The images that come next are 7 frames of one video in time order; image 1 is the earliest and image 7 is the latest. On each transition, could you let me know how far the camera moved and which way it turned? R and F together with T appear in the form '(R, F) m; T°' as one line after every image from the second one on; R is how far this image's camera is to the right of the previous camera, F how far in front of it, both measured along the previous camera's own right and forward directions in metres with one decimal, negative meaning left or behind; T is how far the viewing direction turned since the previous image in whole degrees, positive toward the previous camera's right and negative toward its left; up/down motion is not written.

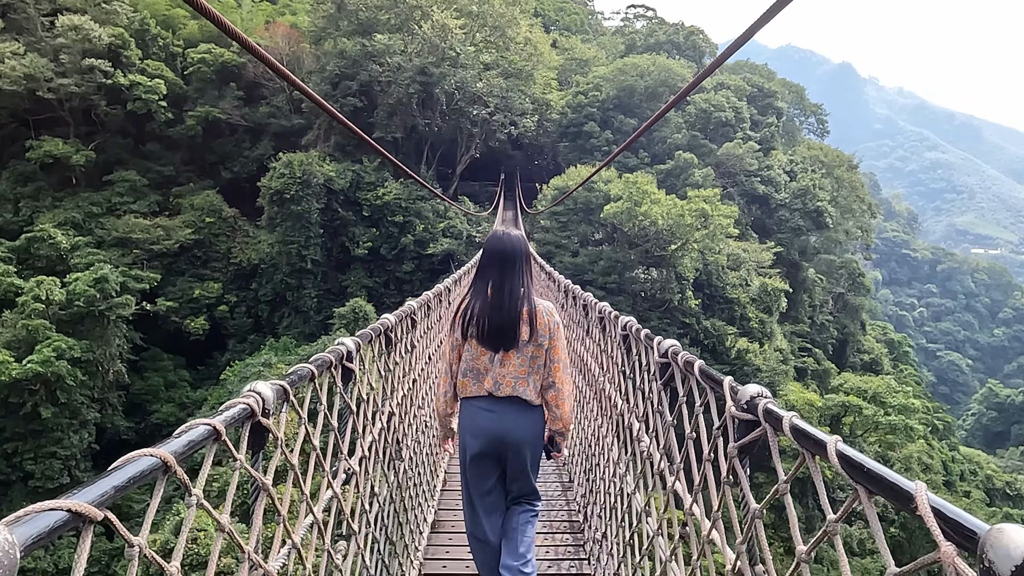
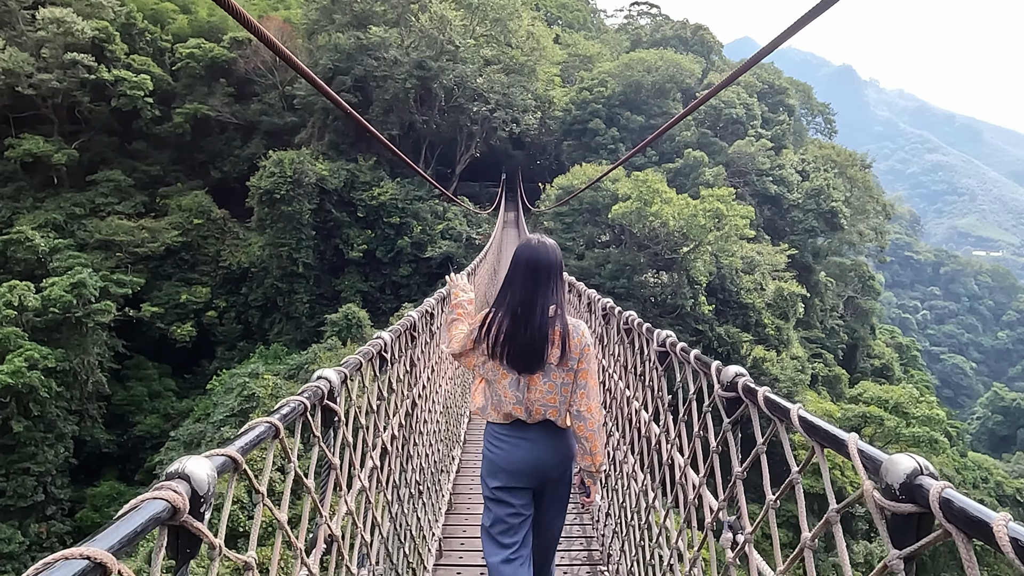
(0.0, +0.6) m; 0°
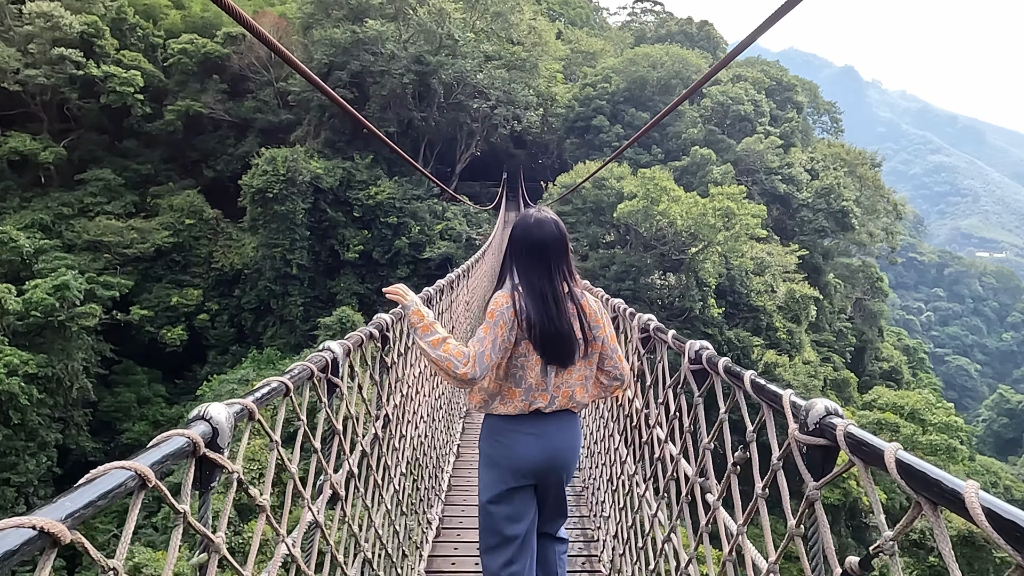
(0.0, +0.4) m; 0°
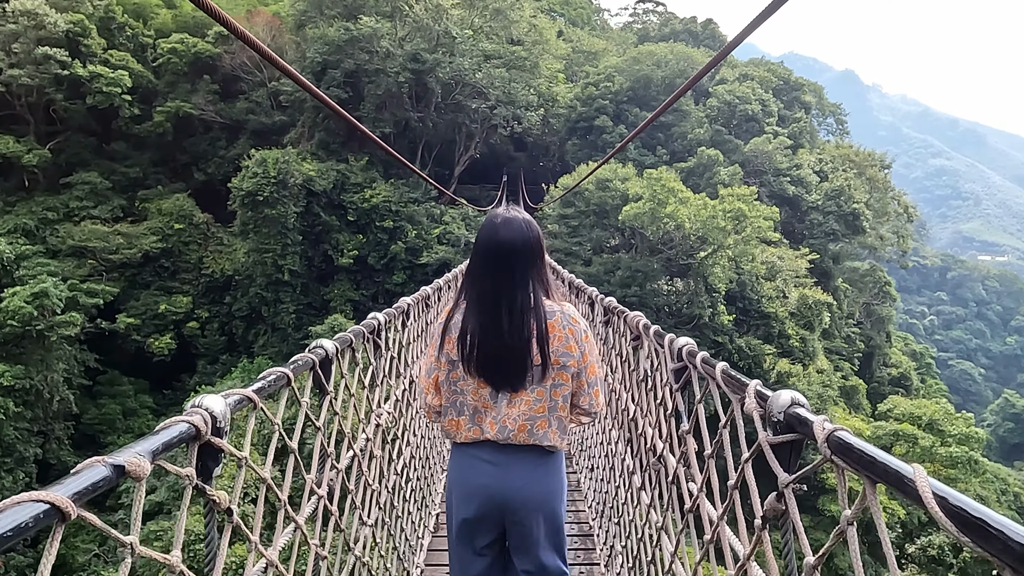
(0.0, +0.4) m; 0°
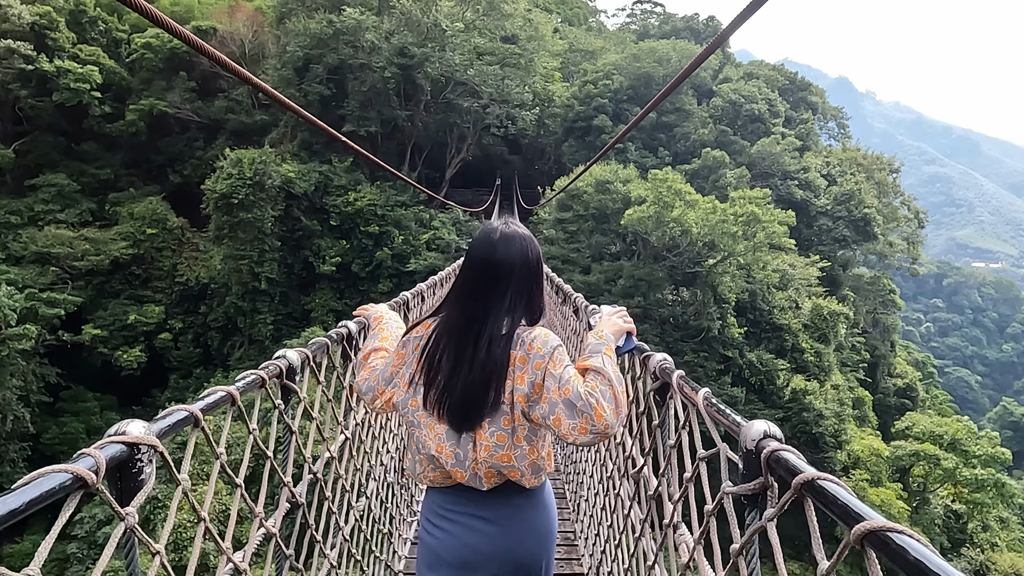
(0.0, +0.7) m; 0°
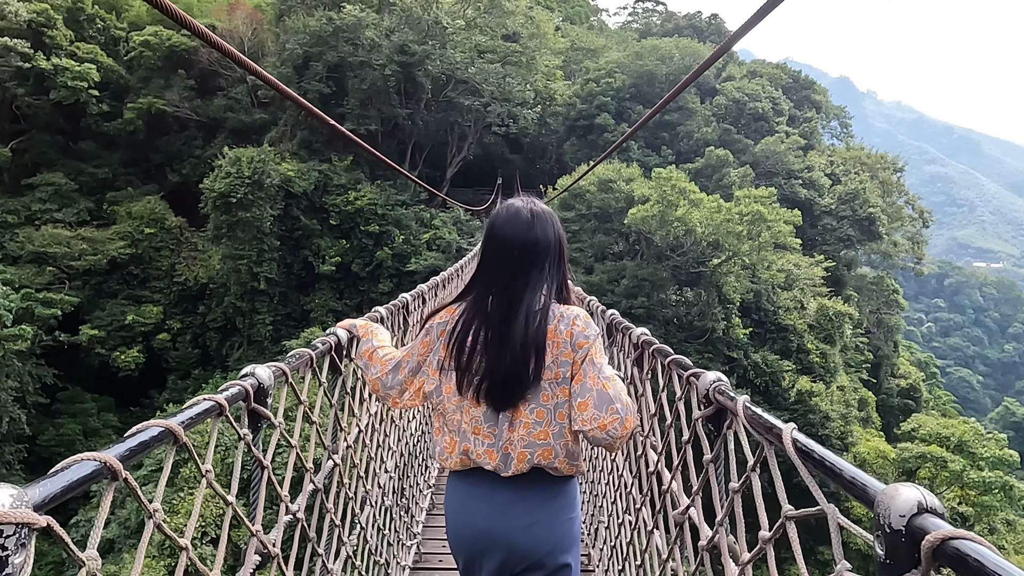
(0.0, +0.1) m; 0°
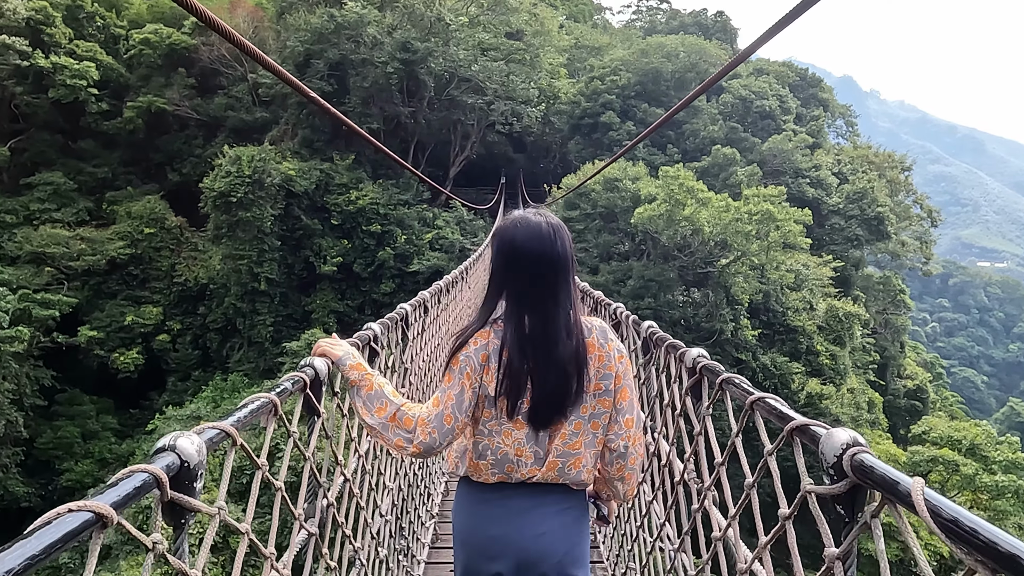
(0.0, +0.1) m; 0°
